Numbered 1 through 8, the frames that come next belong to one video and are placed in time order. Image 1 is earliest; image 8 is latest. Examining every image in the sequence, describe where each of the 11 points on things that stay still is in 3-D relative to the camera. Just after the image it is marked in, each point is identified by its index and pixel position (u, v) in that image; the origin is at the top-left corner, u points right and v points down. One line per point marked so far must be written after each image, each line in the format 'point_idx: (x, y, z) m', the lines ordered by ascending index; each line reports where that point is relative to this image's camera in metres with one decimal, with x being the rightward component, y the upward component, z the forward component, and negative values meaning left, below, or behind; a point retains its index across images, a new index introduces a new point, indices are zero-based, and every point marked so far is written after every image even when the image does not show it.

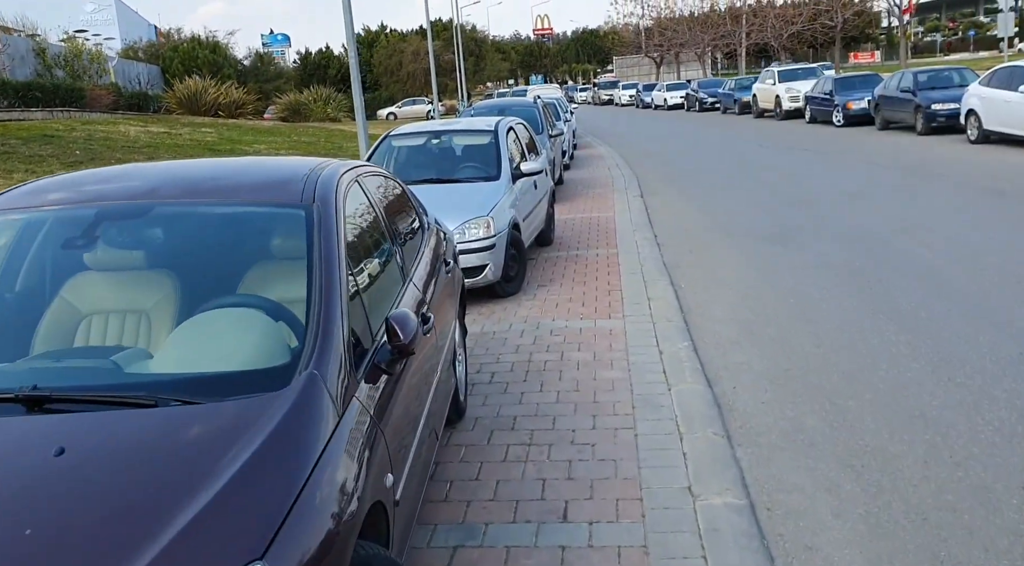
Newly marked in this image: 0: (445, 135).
0: (-0.8, +1.6, +9.2) m
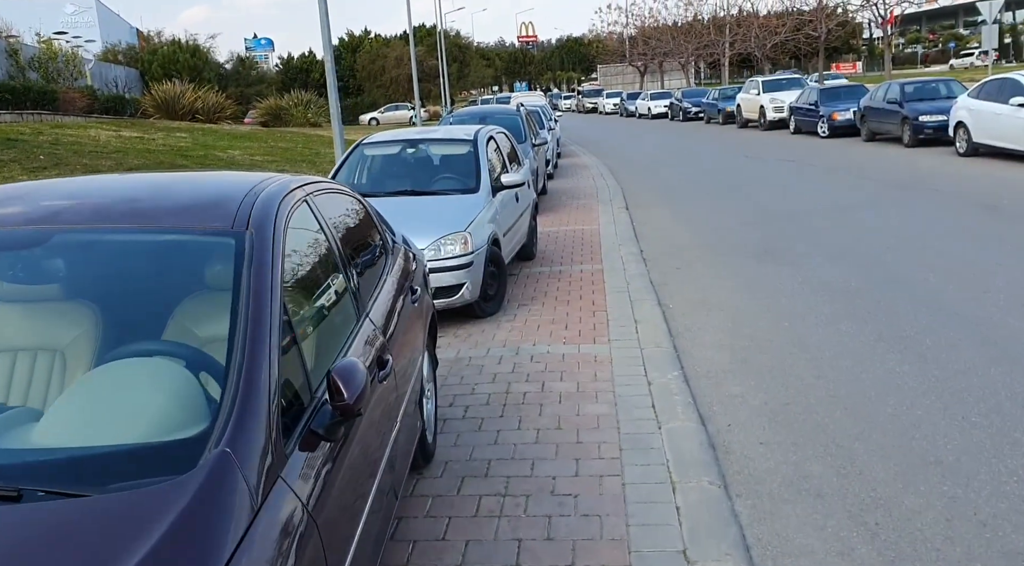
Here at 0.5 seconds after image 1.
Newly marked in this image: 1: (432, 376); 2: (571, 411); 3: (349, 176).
0: (-1.0, +1.4, +8.7) m
1: (-0.4, -0.5, +4.7) m
2: (+0.4, -0.8, +5.1) m
3: (-1.6, +1.0, +8.5) m
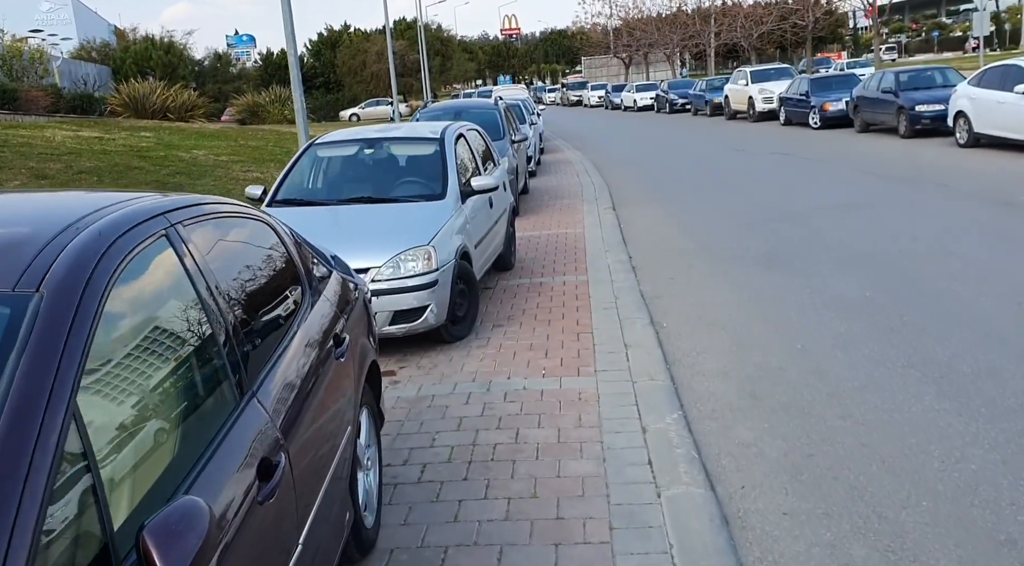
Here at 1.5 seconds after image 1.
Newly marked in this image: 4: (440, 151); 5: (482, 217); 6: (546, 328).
0: (-1.2, +1.3, +7.7) m
1: (-0.6, -0.7, +3.7) m
2: (+0.2, -0.9, +4.2) m
3: (-1.9, +0.9, +7.5) m
4: (-0.6, +1.2, +7.6) m
5: (-0.3, +0.6, +7.5) m
6: (+0.3, -0.4, +6.8) m
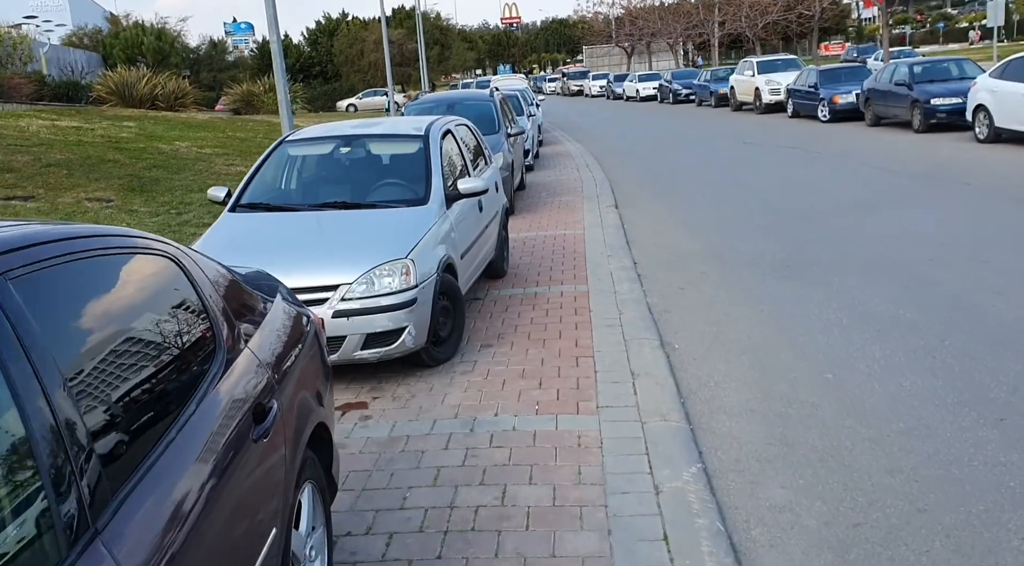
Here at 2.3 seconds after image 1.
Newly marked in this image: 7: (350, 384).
0: (-1.3, +1.2, +7.0) m
1: (-0.7, -0.8, +3.0) m
2: (+0.1, -1.1, +3.4) m
3: (-1.9, +0.8, +6.8) m
4: (-0.7, +1.1, +6.8) m
5: (-0.3, +0.5, +6.8) m
6: (+0.2, -0.5, +6.0) m
7: (-1.0, -0.7, +5.5) m
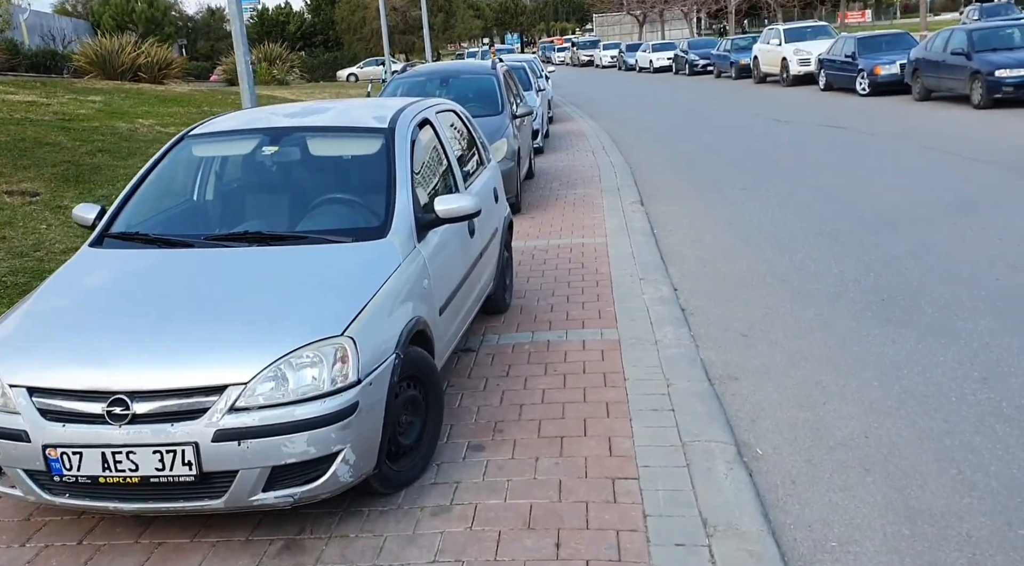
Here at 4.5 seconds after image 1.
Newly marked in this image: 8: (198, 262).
0: (-1.2, +0.9, +4.9) m
1: (-0.7, -1.3, +1.0) m
2: (+0.1, -1.5, +1.4) m
3: (-1.9, +0.5, +4.7) m
4: (-0.7, +0.7, +4.7) m
5: (-0.3, +0.2, +4.7) m
6: (+0.2, -0.8, +4.0) m
7: (-1.0, -1.0, +3.4) m
8: (-1.5, +0.1, +4.0) m
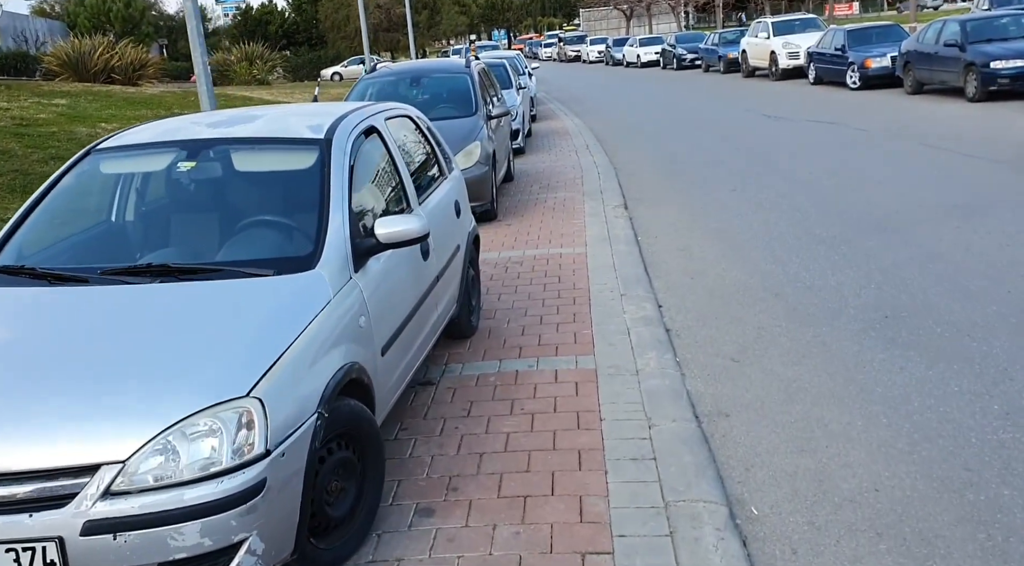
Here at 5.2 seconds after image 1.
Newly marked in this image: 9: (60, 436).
0: (-1.5, +0.7, +4.3) m
1: (-0.8, -1.5, +0.4) m
2: (0.0, -1.7, +0.8) m
3: (-2.1, +0.3, +4.1) m
4: (-0.9, +0.6, +4.1) m
5: (-0.5, 0.0, +4.1) m
6: (0.0, -1.0, +3.4) m
7: (-1.2, -1.2, +2.8) m
8: (-1.7, -0.1, +3.4) m
9: (-1.4, -0.5, +2.6) m
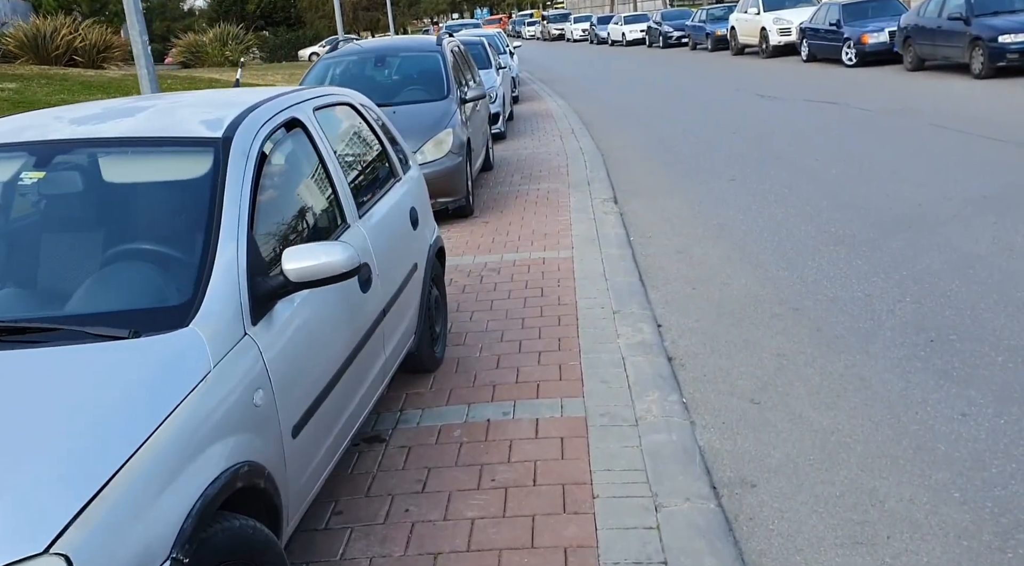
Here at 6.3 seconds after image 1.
0: (-1.6, +0.5, +3.2) m
1: (-0.9, -1.7, -0.6) m
2: (-0.1, -1.9, -0.2) m
3: (-2.3, +0.1, +3.0) m
4: (-1.0, +0.4, +3.1) m
5: (-0.7, -0.2, +3.1) m
6: (-0.1, -1.1, +2.4) m
7: (-1.3, -1.4, +1.9) m
8: (-1.8, -0.3, +2.4) m
9: (-1.5, -0.7, +1.6) m
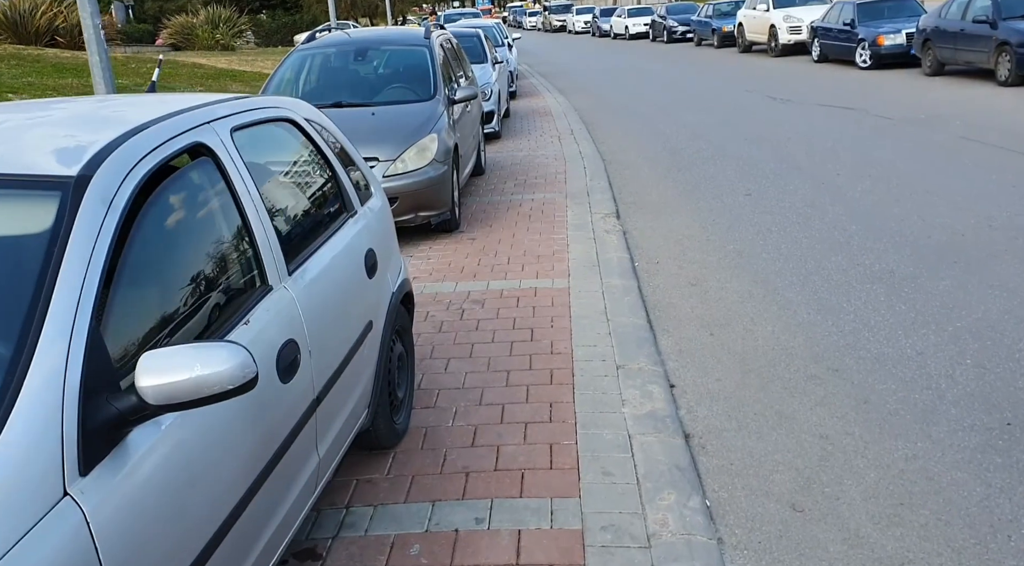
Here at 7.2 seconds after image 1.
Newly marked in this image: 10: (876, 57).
0: (-1.7, +0.3, +2.3) m
1: (-1.0, -2.0, -1.5) m
2: (-0.2, -2.2, -1.1) m
3: (-2.3, -0.1, +2.1) m
4: (-1.1, +0.2, +2.2) m
5: (-0.7, -0.4, +2.2) m
6: (-0.2, -1.4, +1.5) m
7: (-1.4, -1.7, +1.0) m
8: (-1.9, -0.5, +1.5) m
9: (-1.6, -0.9, +0.7) m
10: (+8.4, +5.2, +19.6) m
